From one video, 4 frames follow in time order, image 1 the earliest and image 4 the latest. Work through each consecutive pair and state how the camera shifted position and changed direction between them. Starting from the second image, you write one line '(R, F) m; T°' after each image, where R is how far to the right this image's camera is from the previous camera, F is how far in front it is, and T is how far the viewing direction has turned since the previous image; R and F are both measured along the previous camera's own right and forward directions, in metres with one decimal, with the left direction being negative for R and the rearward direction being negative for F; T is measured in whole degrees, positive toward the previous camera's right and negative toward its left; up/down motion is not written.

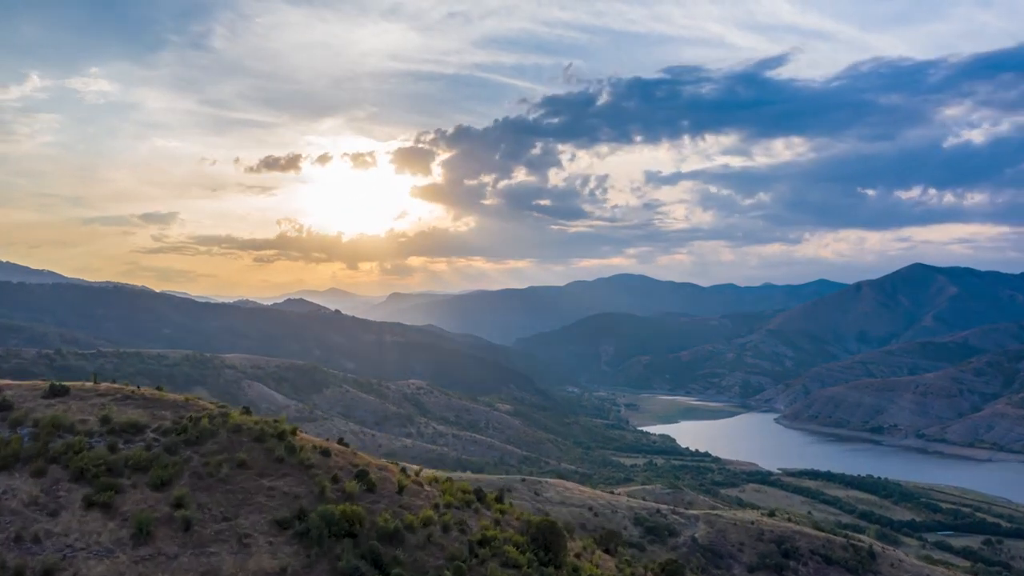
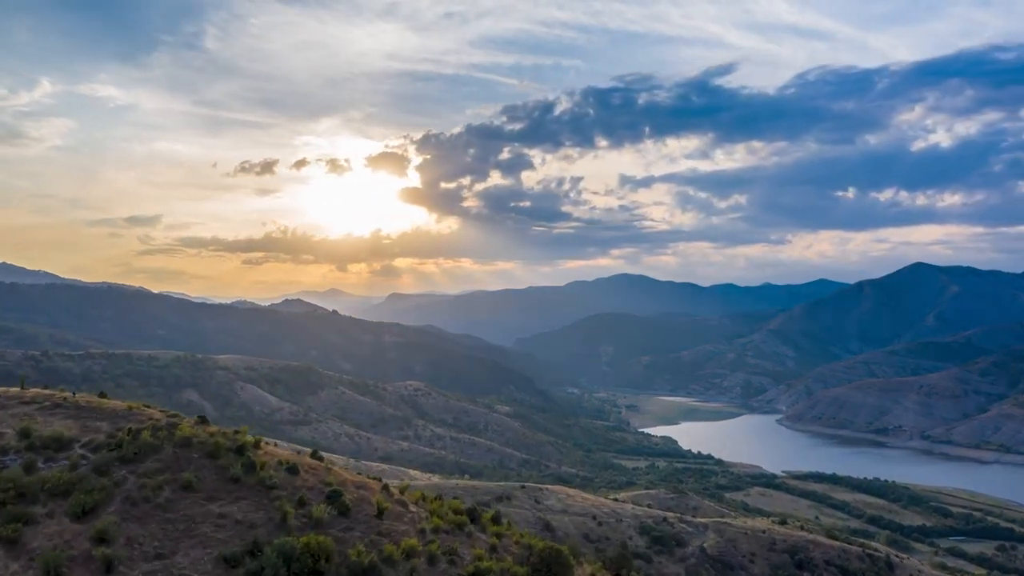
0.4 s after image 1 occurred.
(0.0, +1.7) m; 0°
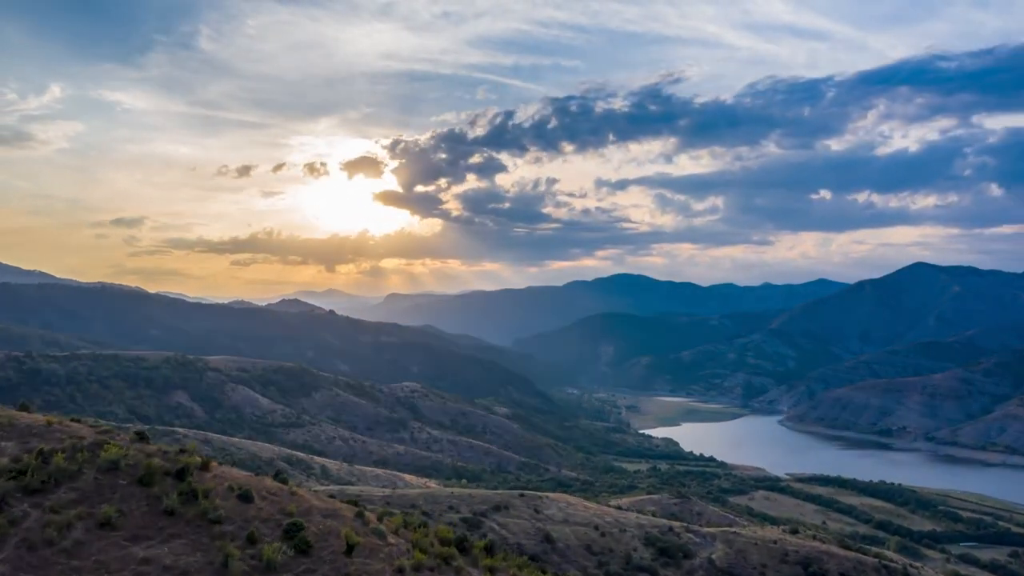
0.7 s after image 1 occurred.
(0.0, +1.7) m; 0°
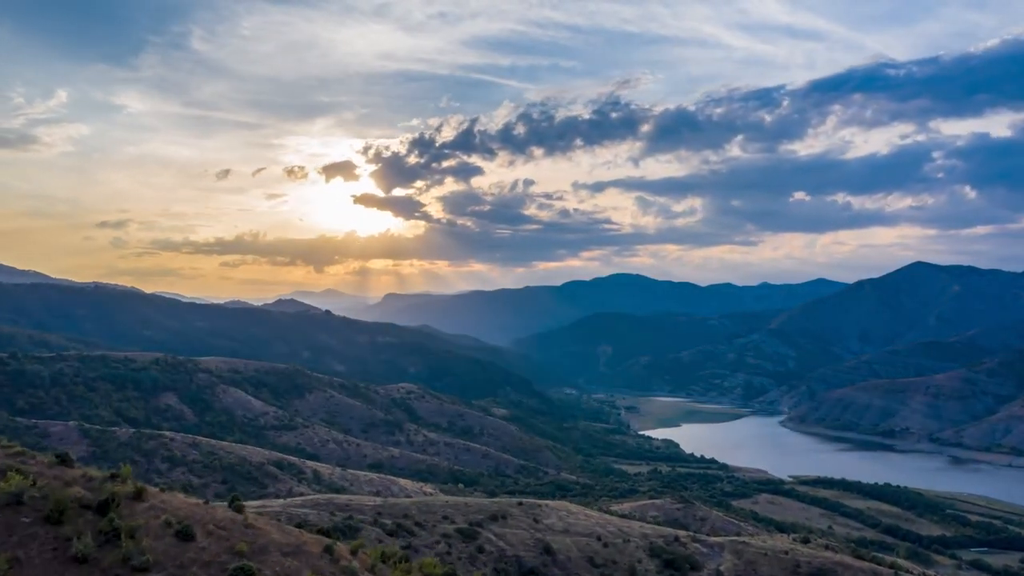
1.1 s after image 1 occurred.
(0.0, +1.6) m; 0°
